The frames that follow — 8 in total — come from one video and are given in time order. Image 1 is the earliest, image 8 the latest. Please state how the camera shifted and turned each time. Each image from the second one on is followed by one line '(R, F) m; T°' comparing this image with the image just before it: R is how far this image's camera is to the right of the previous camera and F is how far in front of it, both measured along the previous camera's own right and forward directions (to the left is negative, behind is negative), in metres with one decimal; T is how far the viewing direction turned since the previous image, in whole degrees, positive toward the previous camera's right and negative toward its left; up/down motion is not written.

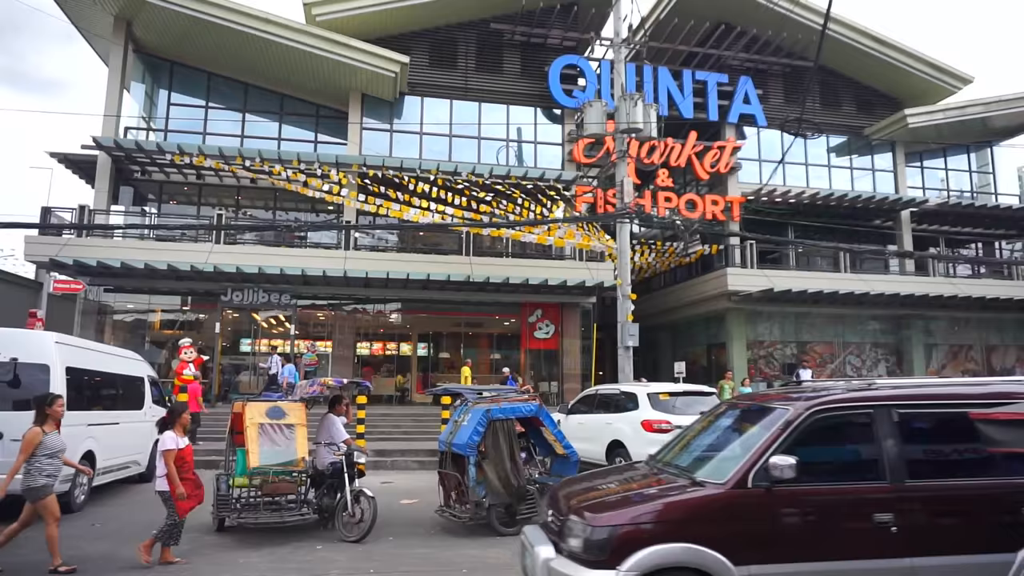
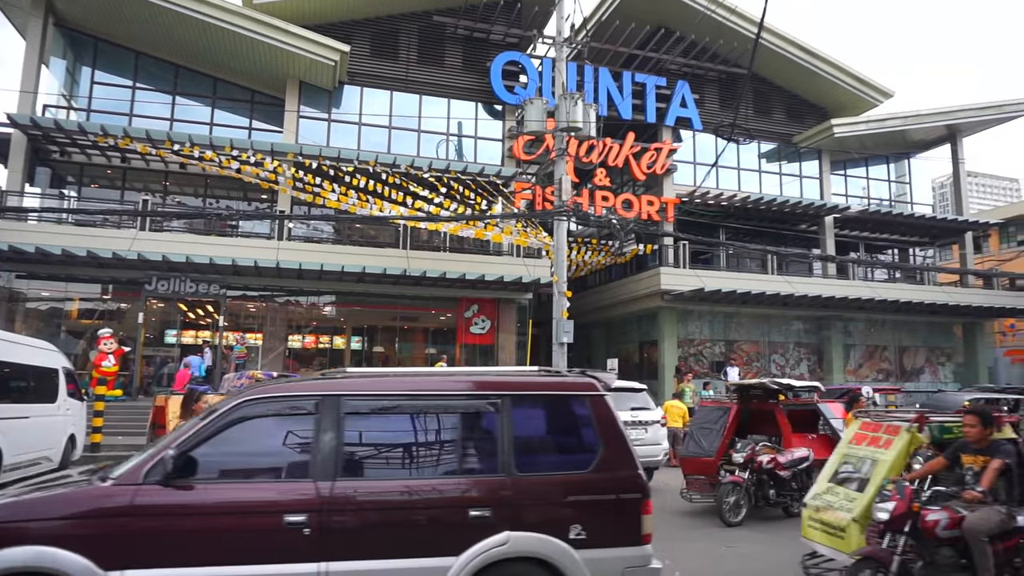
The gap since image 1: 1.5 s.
(-0.4, +0.2) m; +5°
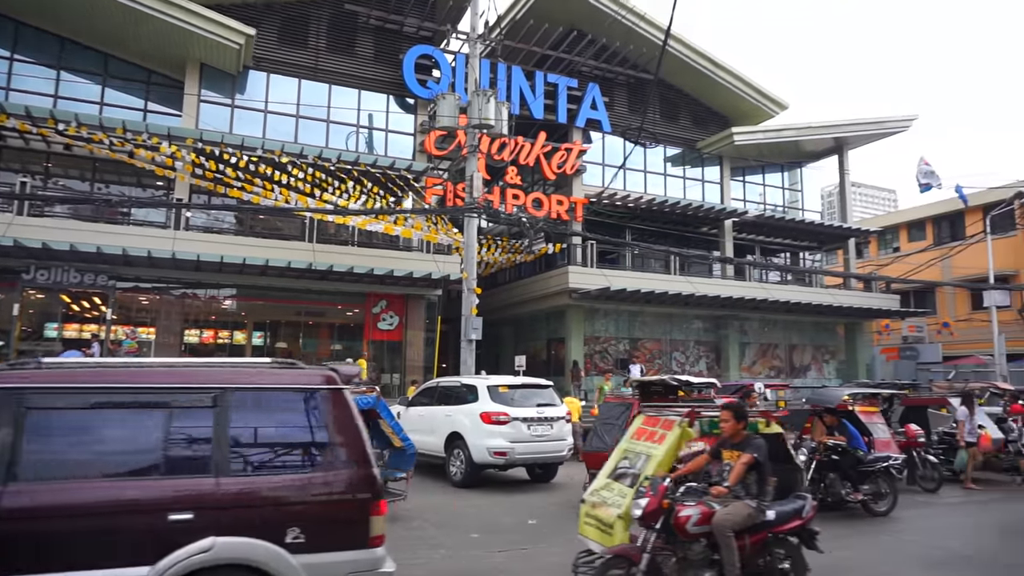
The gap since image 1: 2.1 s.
(+0.5, +0.1) m; +7°
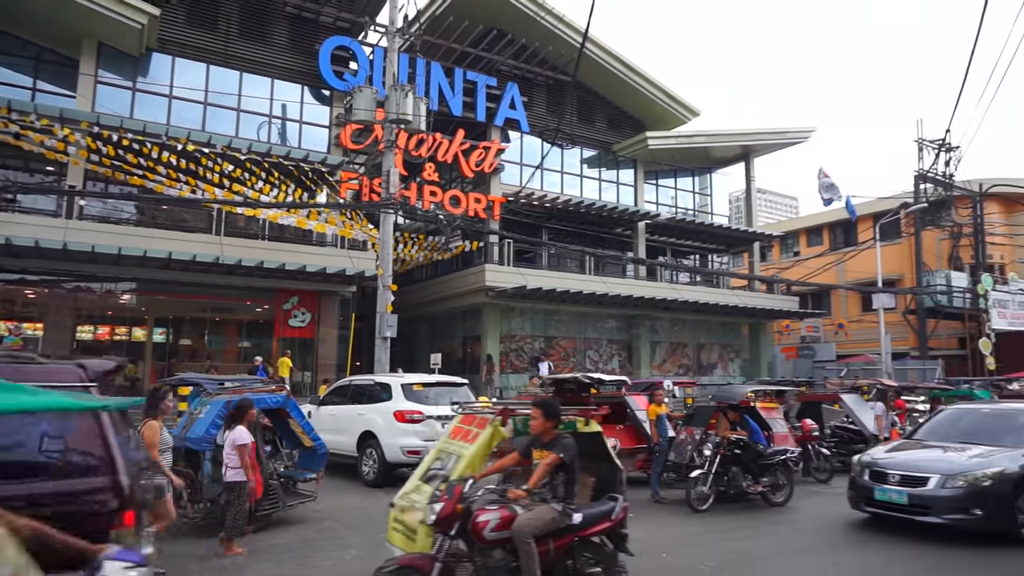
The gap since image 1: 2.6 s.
(+0.4, +0.1) m; +7°
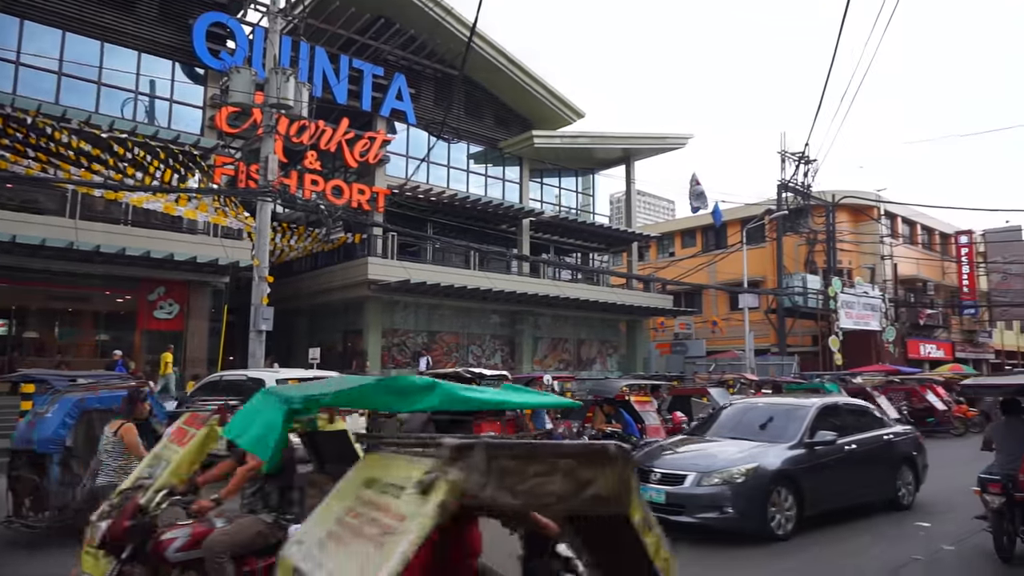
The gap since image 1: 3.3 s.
(+0.5, +0.2) m; +9°
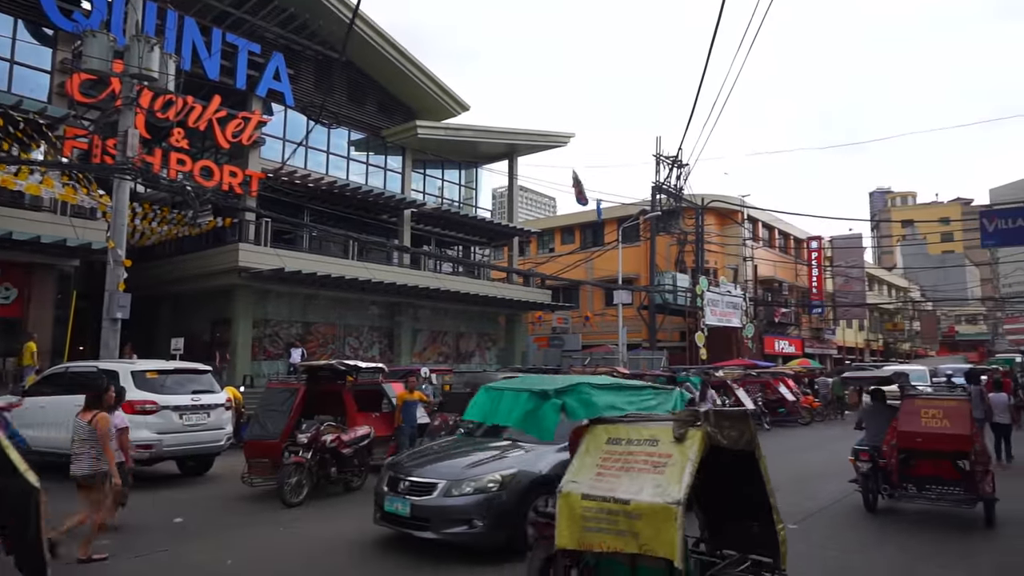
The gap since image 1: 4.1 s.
(+0.1, +0.4) m; +9°
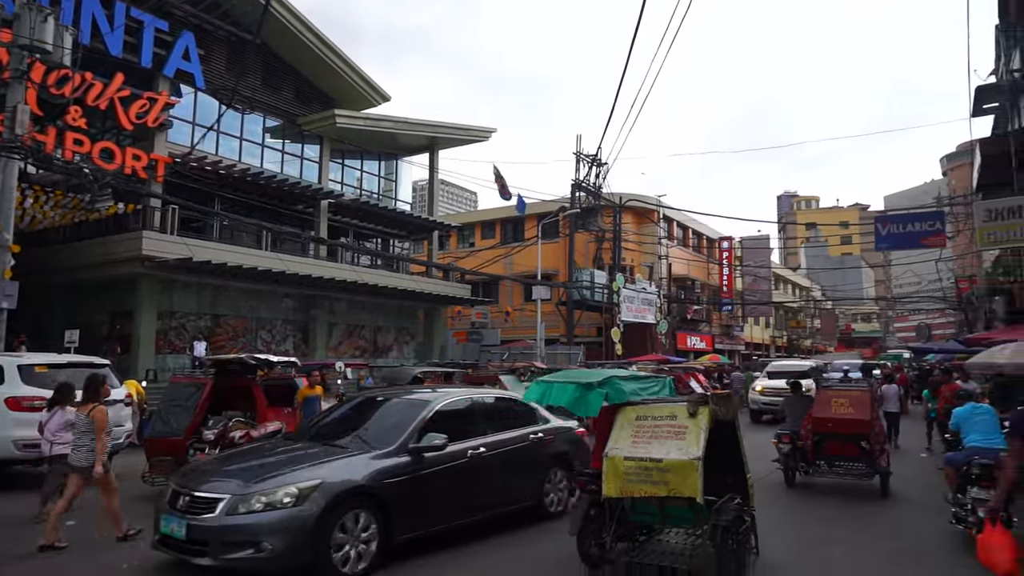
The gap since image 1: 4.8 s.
(0.0, +0.3) m; +6°
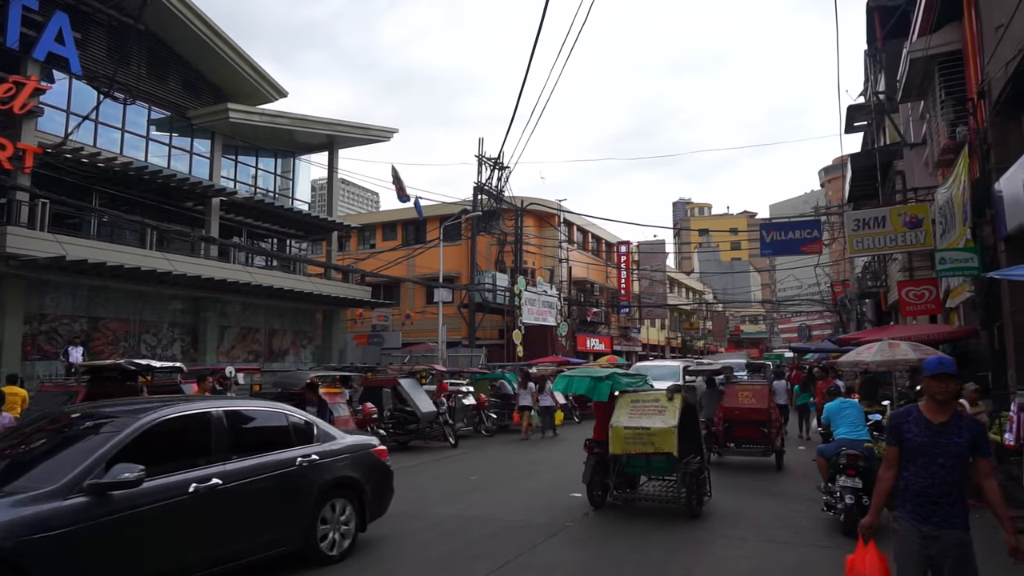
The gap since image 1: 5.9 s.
(+0.1, +0.6) m; +8°
